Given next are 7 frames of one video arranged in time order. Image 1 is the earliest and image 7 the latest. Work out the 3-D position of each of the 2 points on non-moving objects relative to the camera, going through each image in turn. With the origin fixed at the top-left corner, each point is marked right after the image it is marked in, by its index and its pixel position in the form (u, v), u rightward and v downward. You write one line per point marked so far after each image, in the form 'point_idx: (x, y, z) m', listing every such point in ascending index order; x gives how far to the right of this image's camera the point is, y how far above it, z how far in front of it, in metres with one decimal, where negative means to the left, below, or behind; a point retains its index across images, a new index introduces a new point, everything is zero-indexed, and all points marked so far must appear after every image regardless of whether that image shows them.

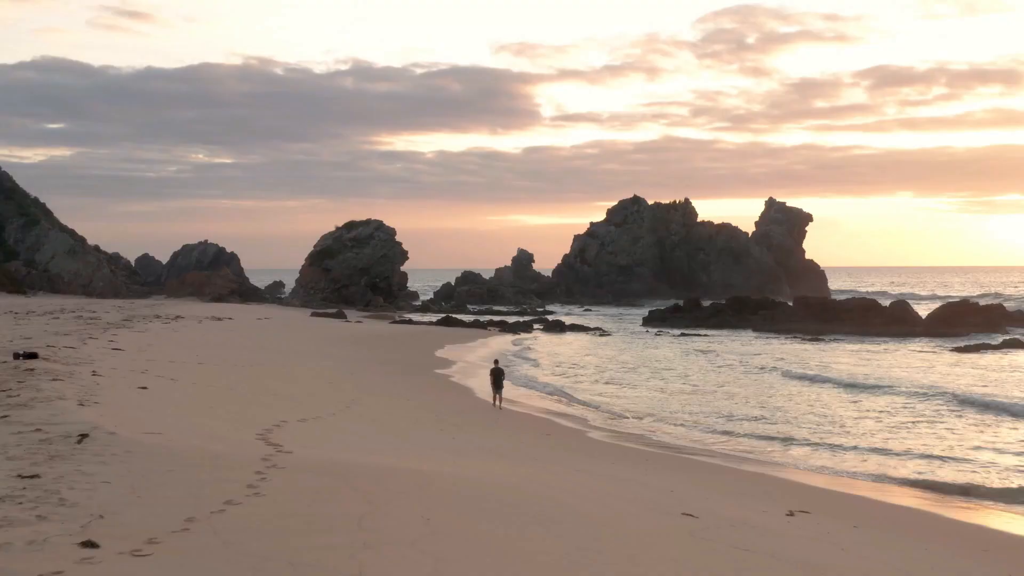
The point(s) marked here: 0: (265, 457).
0: (-3.4, -2.4, +8.6) m
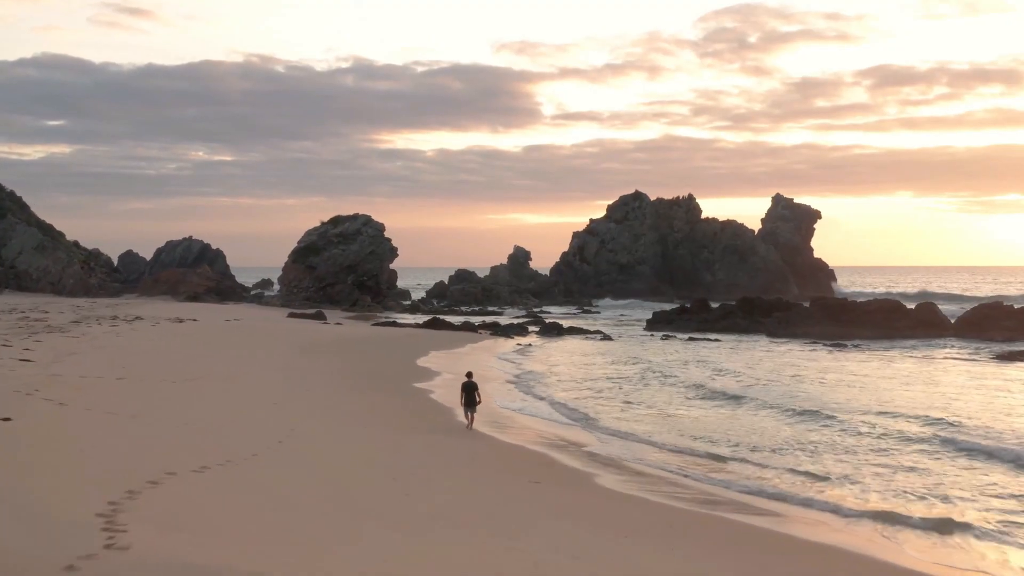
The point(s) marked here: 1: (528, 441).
0: (-3.8, -2.4, +5.5) m
1: (+0.3, -3.3, +13.2) m
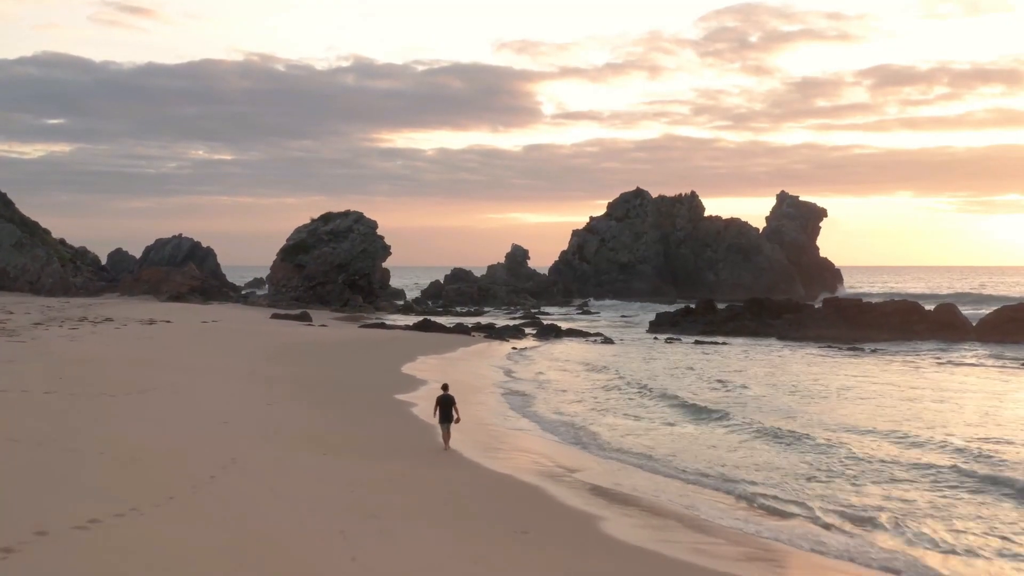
0: (-4.1, -2.4, +3.6) m
1: (+0.1, -3.3, +11.3) m
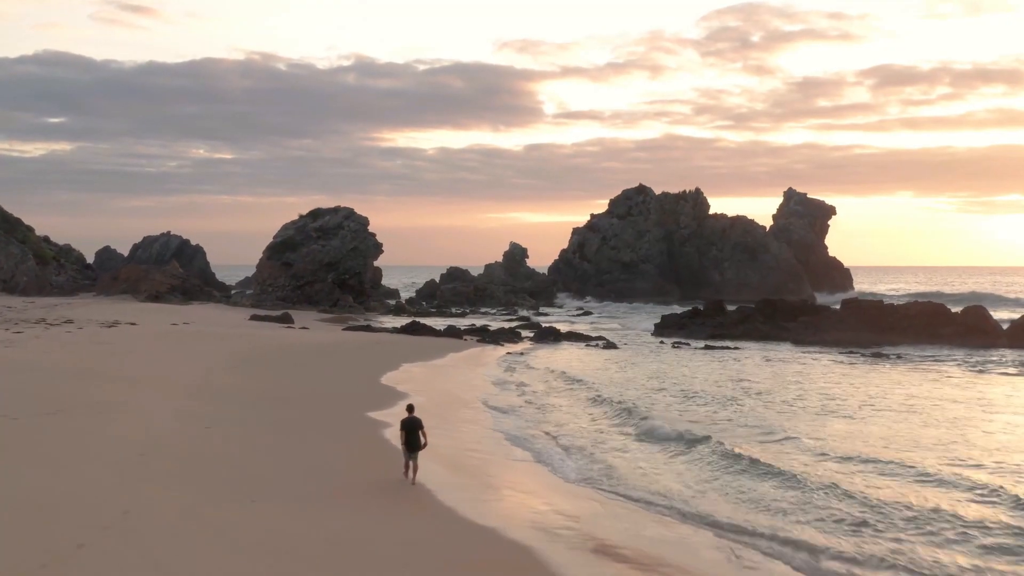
0: (-4.3, -2.4, +1.2) m
1: (-0.2, -3.3, +9.0) m
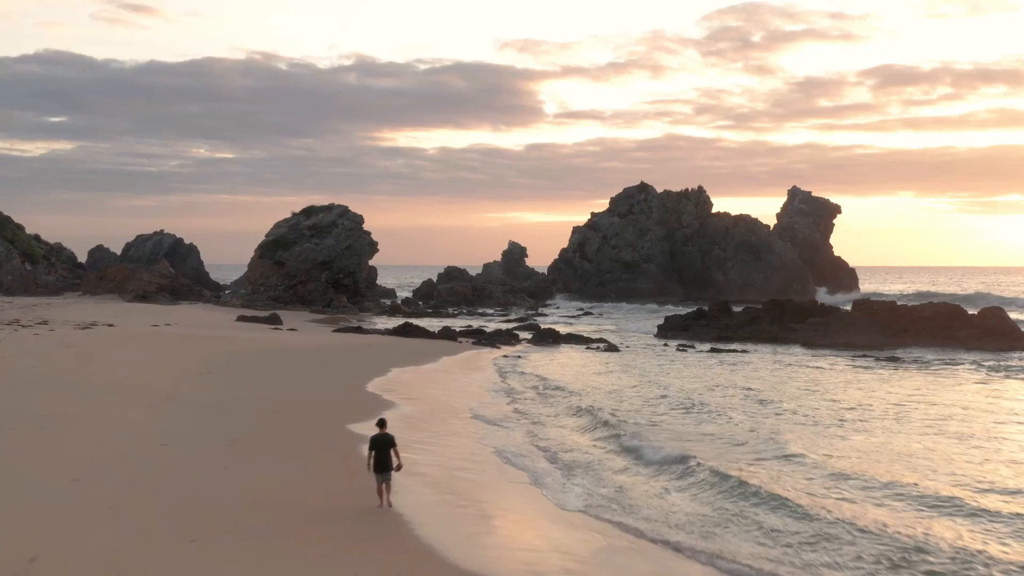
0: (-4.5, -2.4, 0.0) m
1: (-0.3, -3.3, +7.7) m
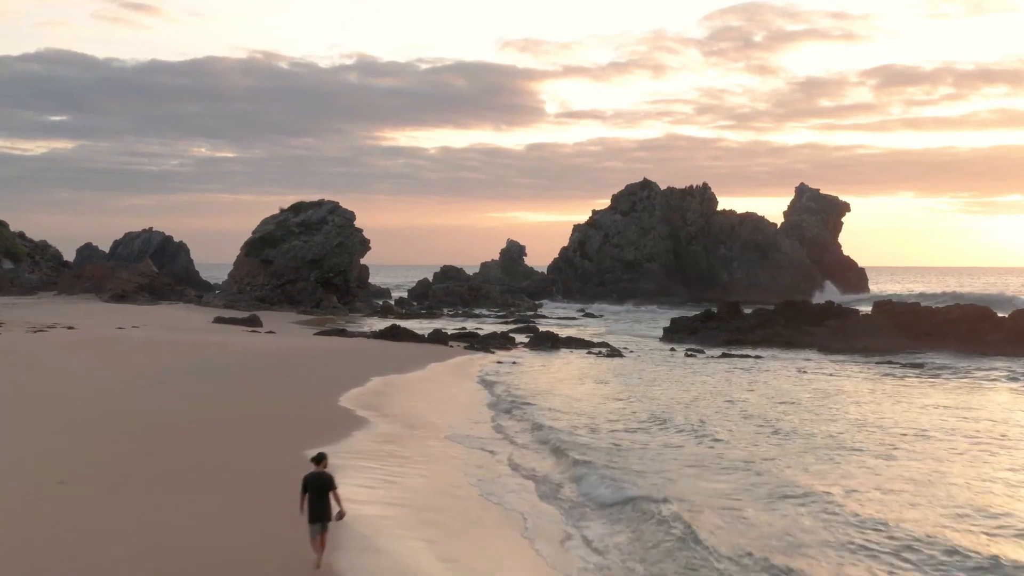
0: (-4.7, -2.4, -2.1) m
1: (-0.5, -3.3, +5.6) m
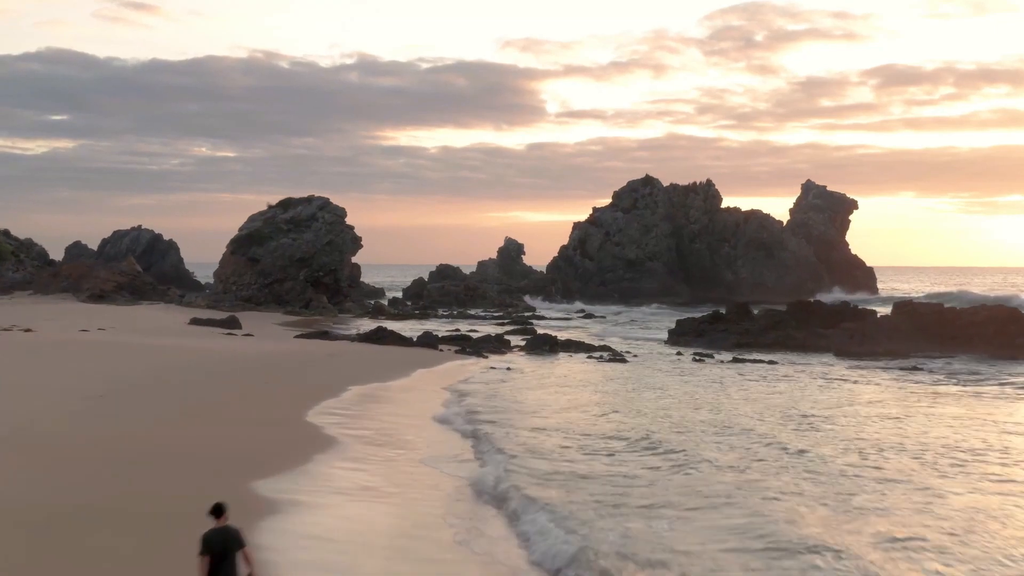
0: (-5.0, -2.4, -3.9) m
1: (-0.8, -3.3, +3.8) m
